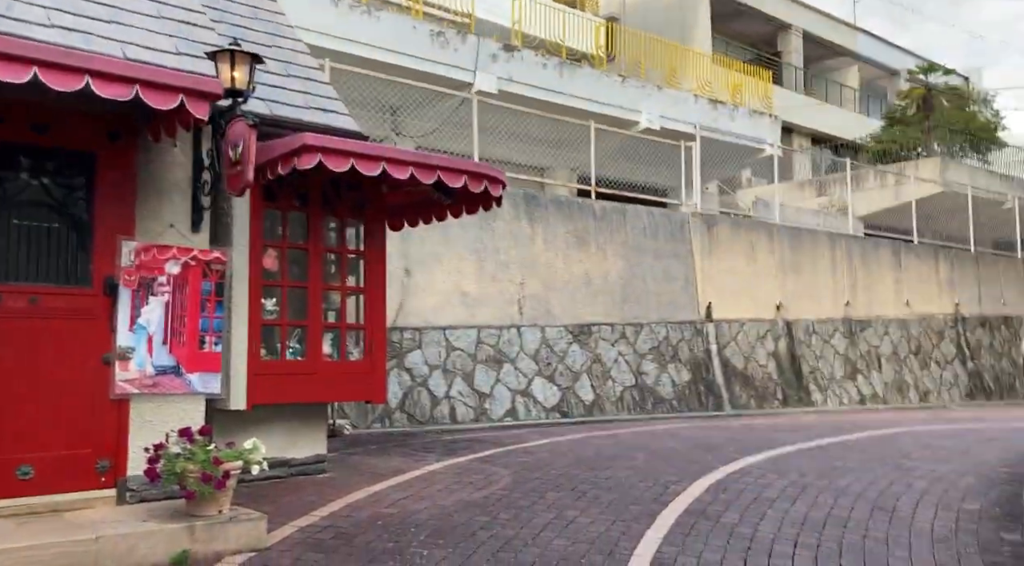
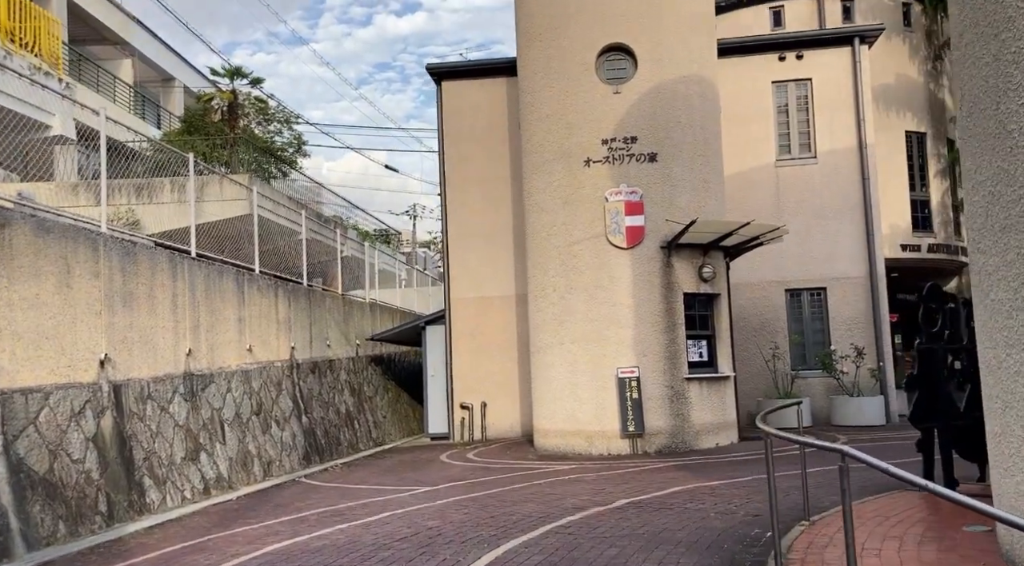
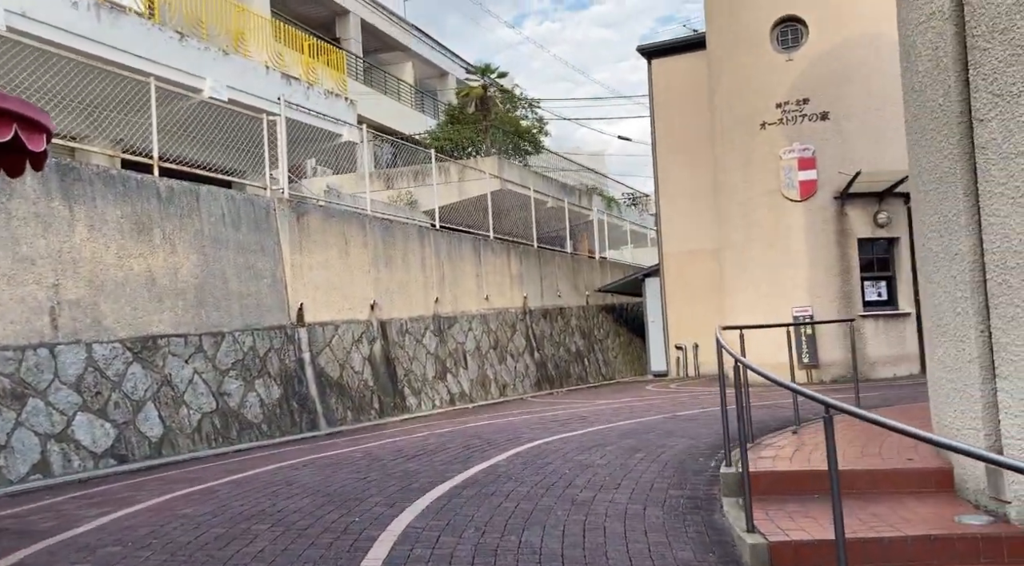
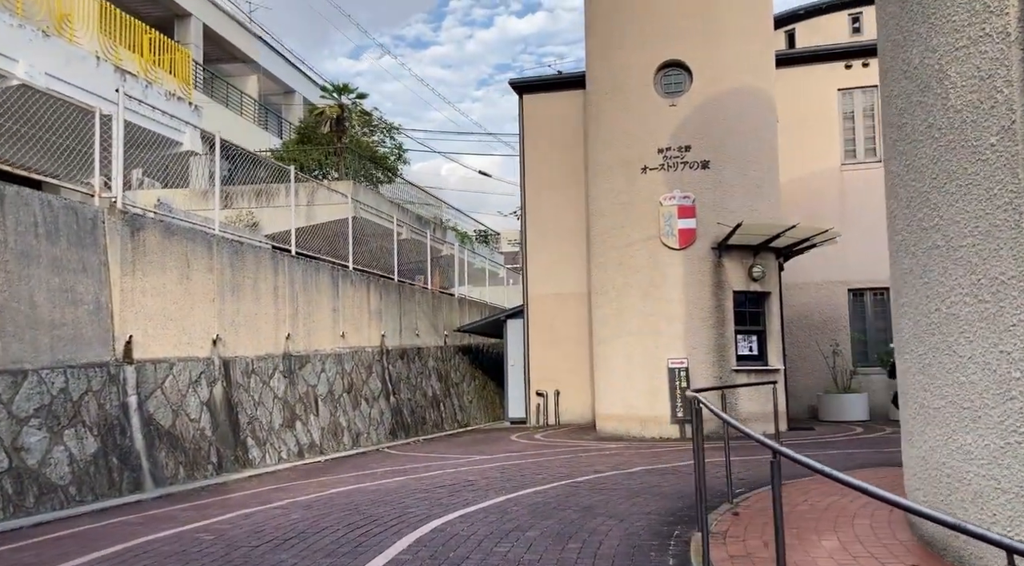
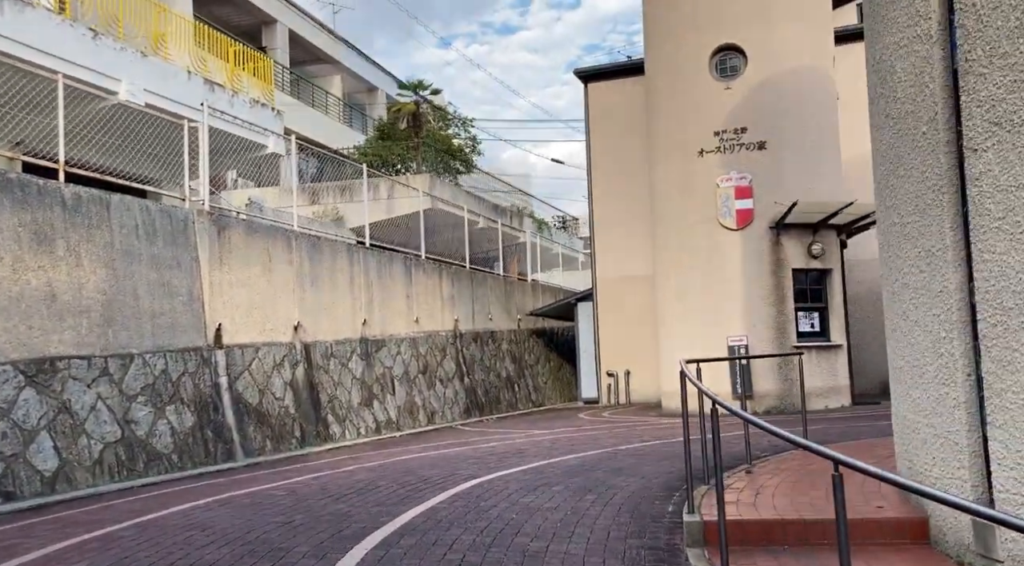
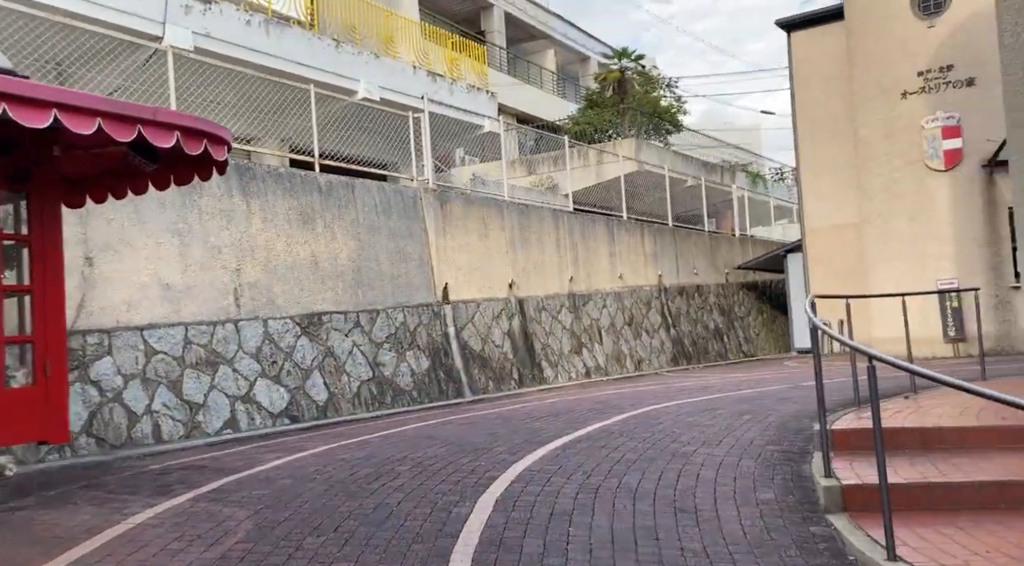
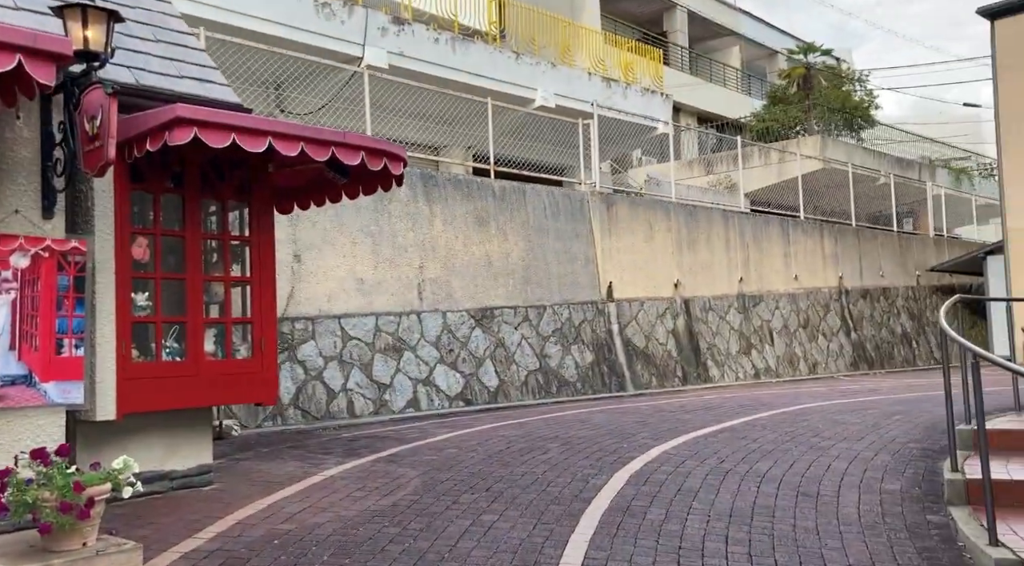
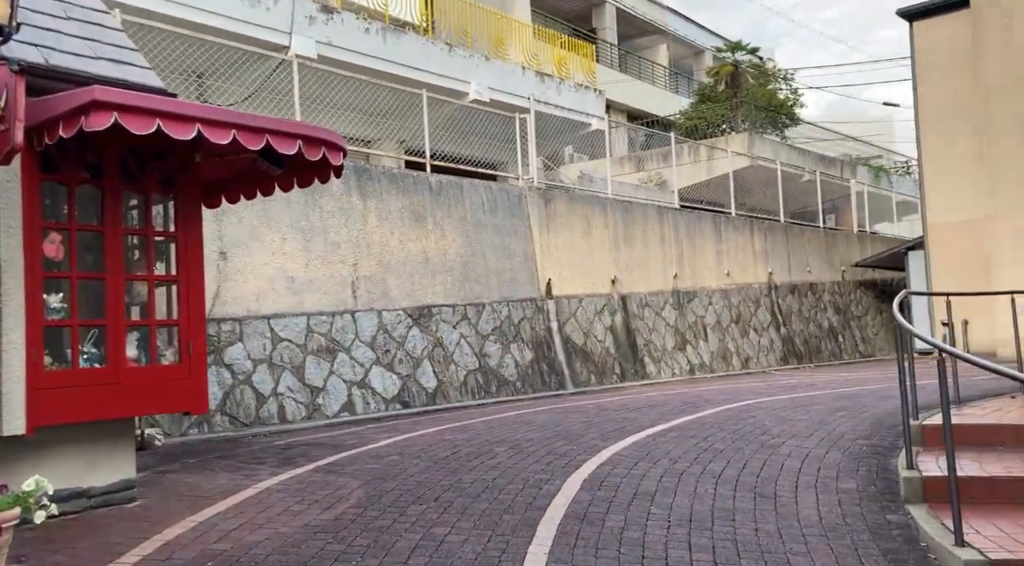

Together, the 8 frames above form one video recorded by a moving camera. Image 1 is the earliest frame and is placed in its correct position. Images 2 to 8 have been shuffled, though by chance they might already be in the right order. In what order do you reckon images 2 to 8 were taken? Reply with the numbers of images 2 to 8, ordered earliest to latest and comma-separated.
7, 8, 6, 3, 5, 4, 2
